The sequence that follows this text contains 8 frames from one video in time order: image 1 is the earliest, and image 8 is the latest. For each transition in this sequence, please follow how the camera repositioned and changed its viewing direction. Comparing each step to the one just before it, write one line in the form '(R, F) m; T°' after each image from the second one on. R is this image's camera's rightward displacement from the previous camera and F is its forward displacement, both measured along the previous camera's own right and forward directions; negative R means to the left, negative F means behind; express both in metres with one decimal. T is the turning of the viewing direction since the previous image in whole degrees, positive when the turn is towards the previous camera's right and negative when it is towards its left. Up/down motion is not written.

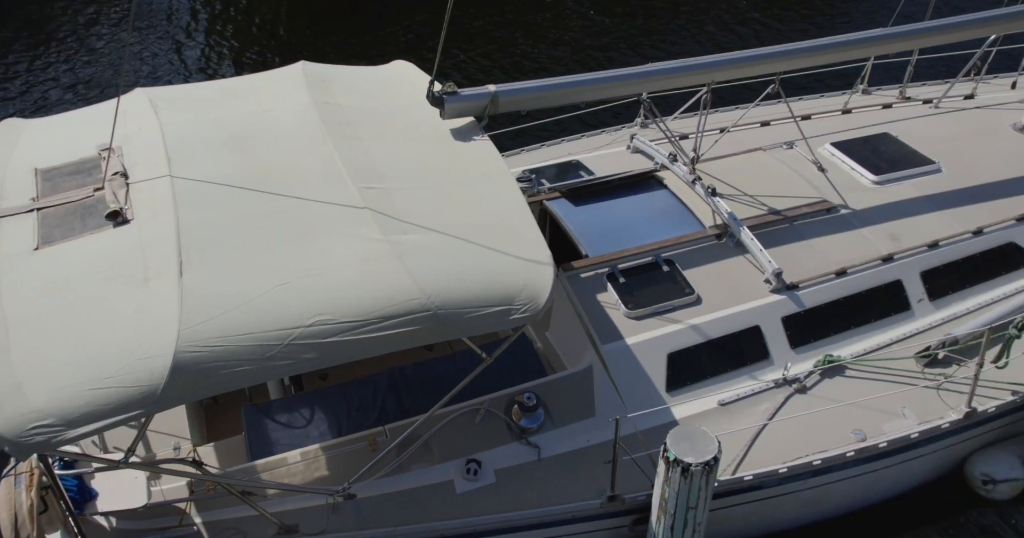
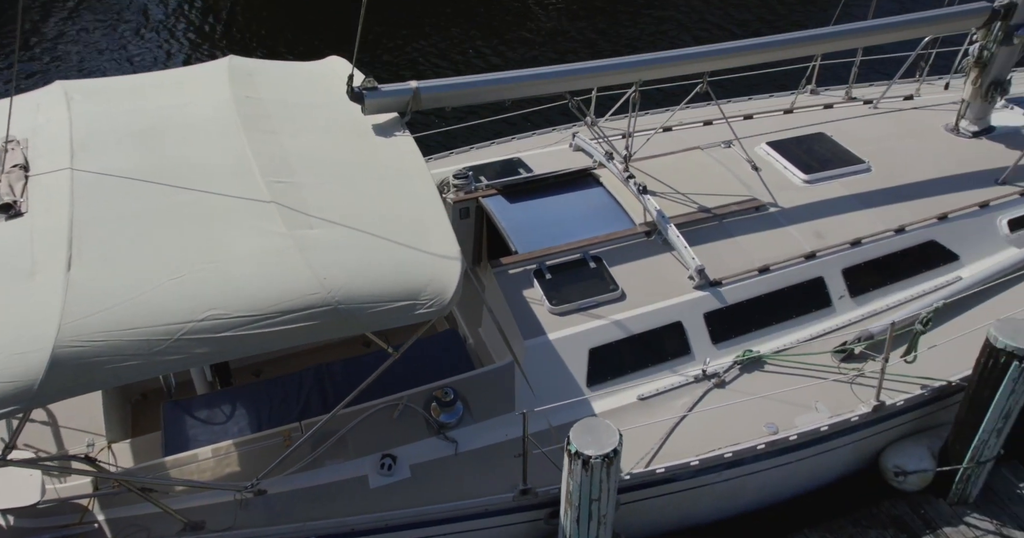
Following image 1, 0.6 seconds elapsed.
(+0.5, 0.0) m; +2°
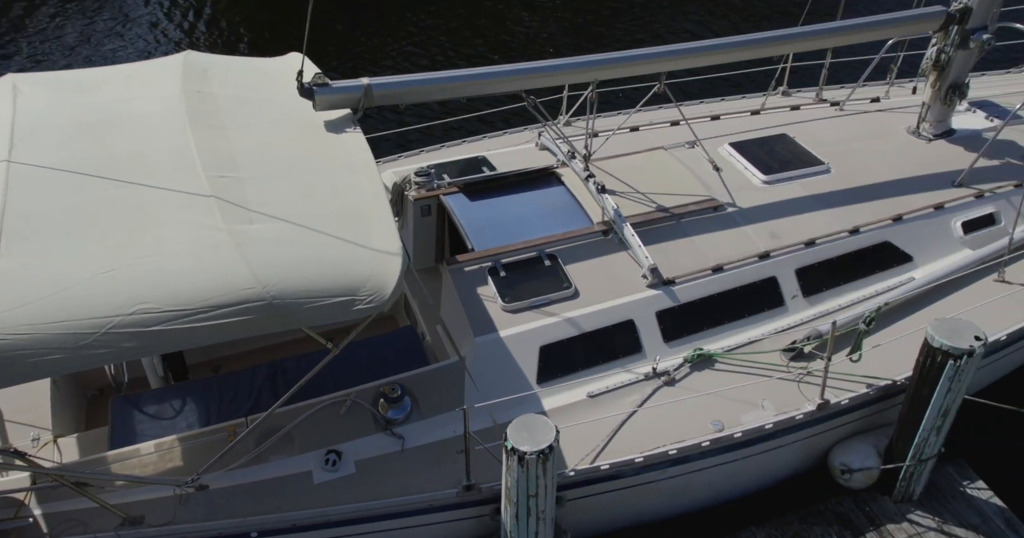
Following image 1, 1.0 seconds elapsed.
(+0.3, 0.0) m; +1°
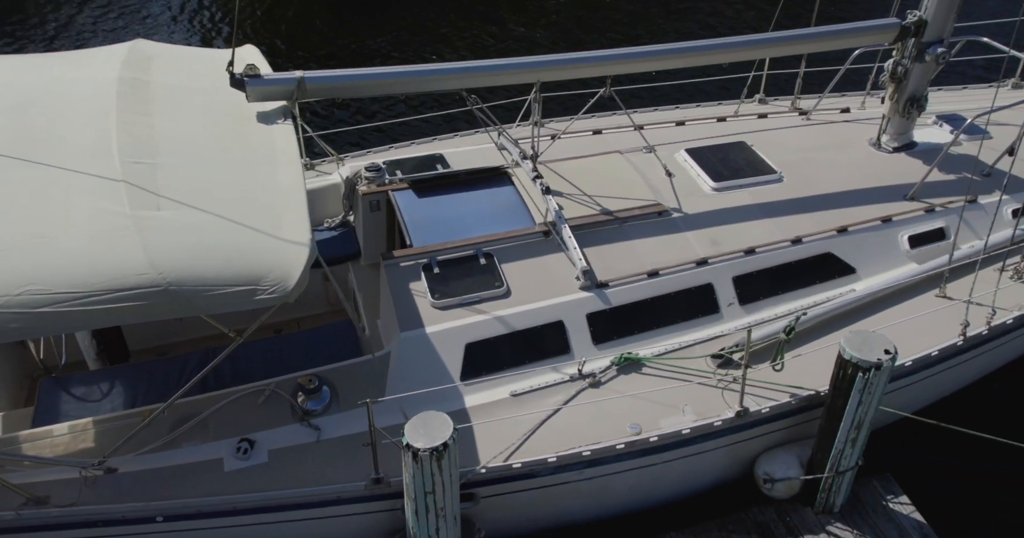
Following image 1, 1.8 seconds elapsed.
(+0.7, 0.0) m; -1°
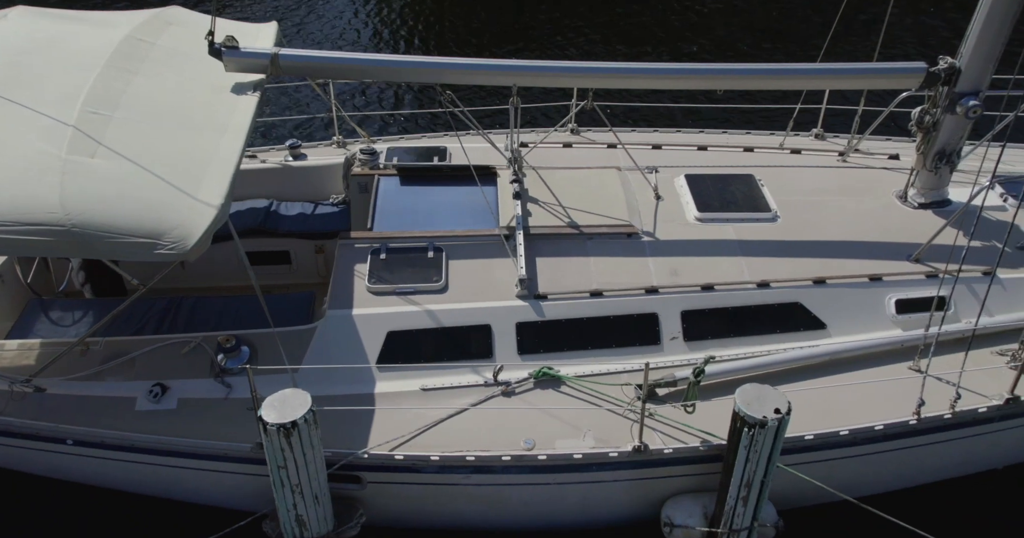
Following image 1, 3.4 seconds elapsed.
(+1.6, +0.1) m; -9°
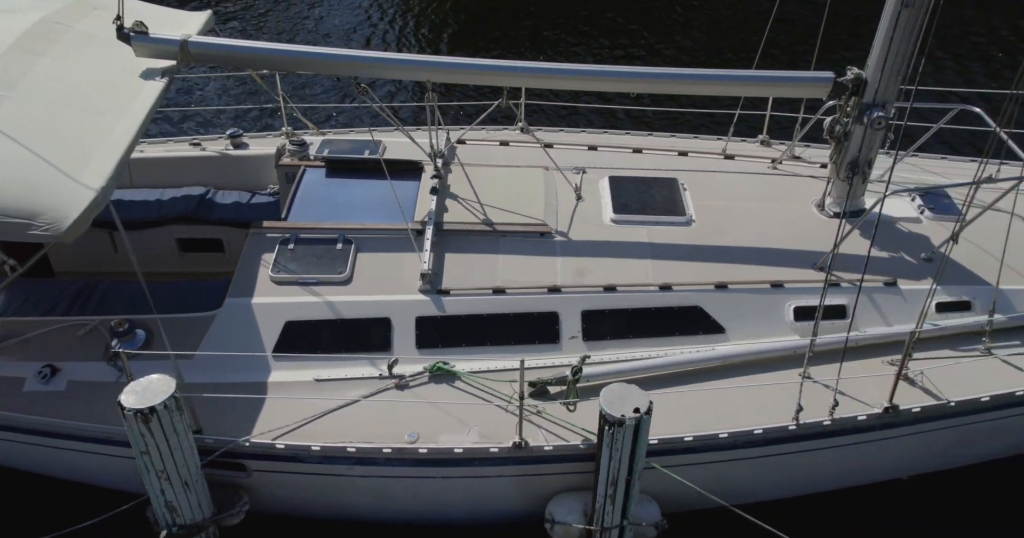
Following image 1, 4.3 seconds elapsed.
(+0.9, 0.0) m; 0°
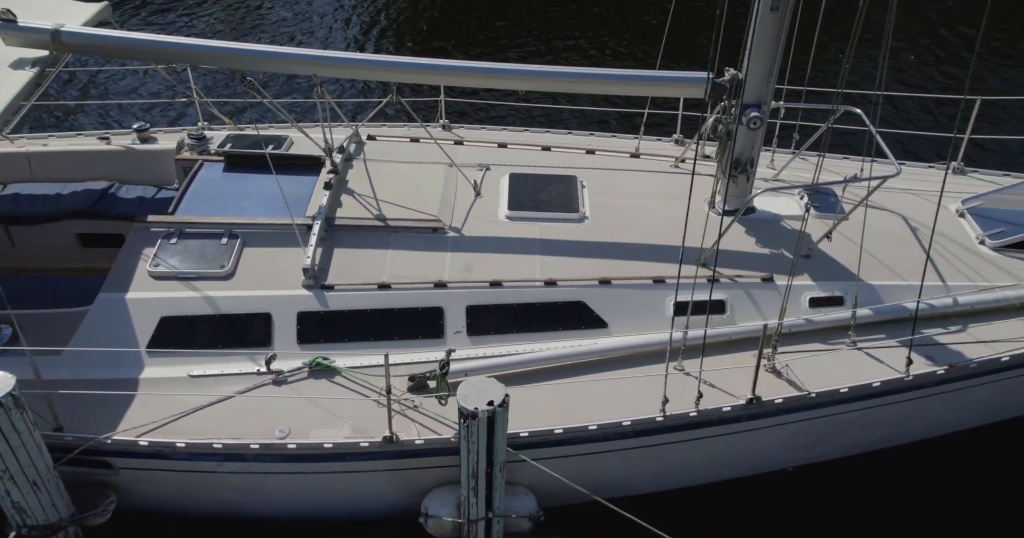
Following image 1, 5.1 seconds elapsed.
(+0.8, 0.0) m; +3°
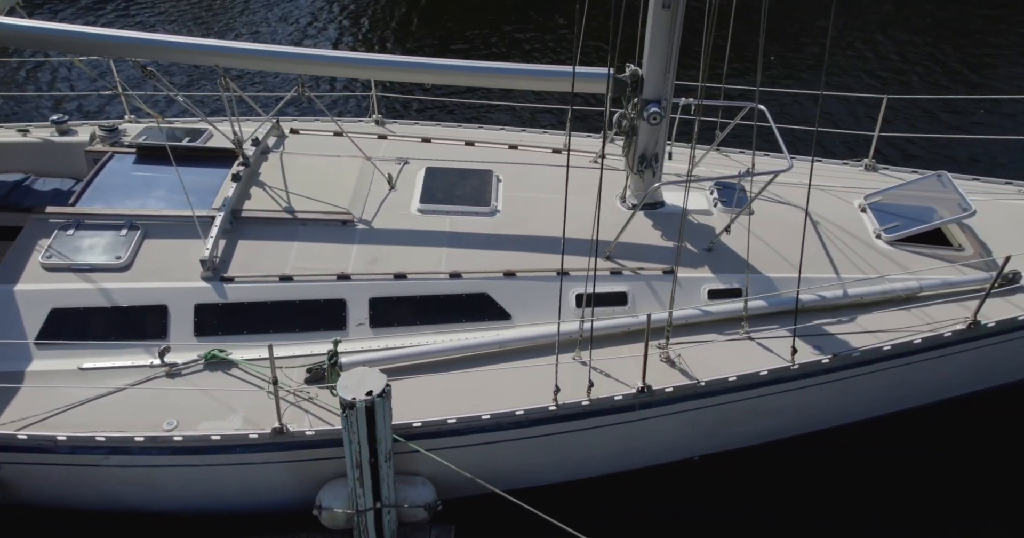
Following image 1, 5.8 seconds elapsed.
(+0.6, 0.0) m; +2°
